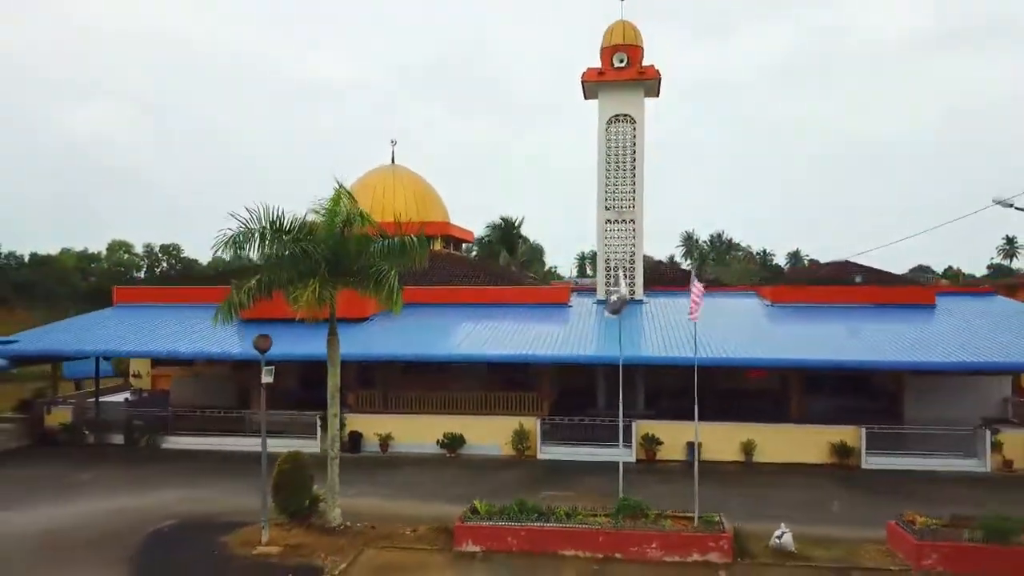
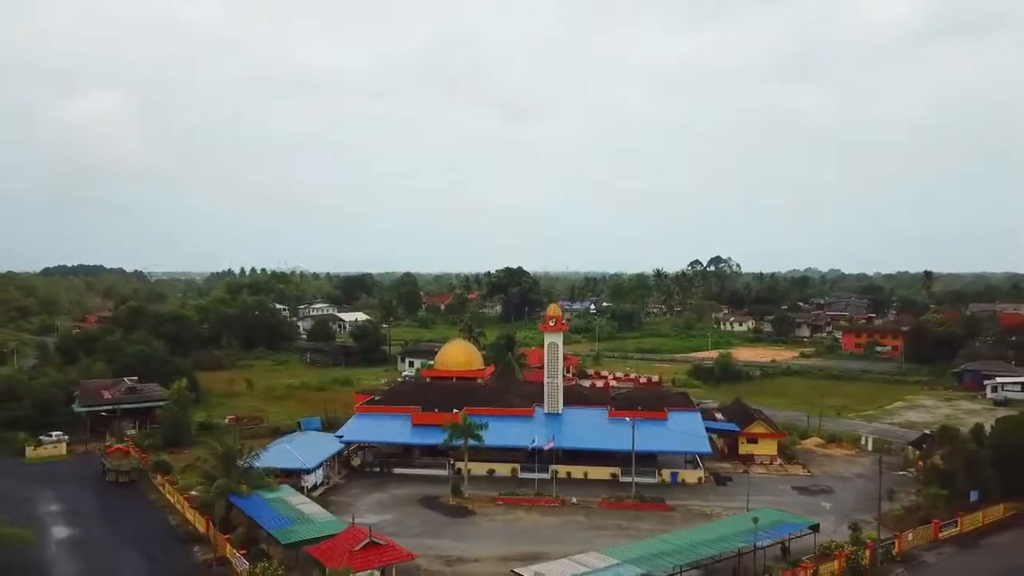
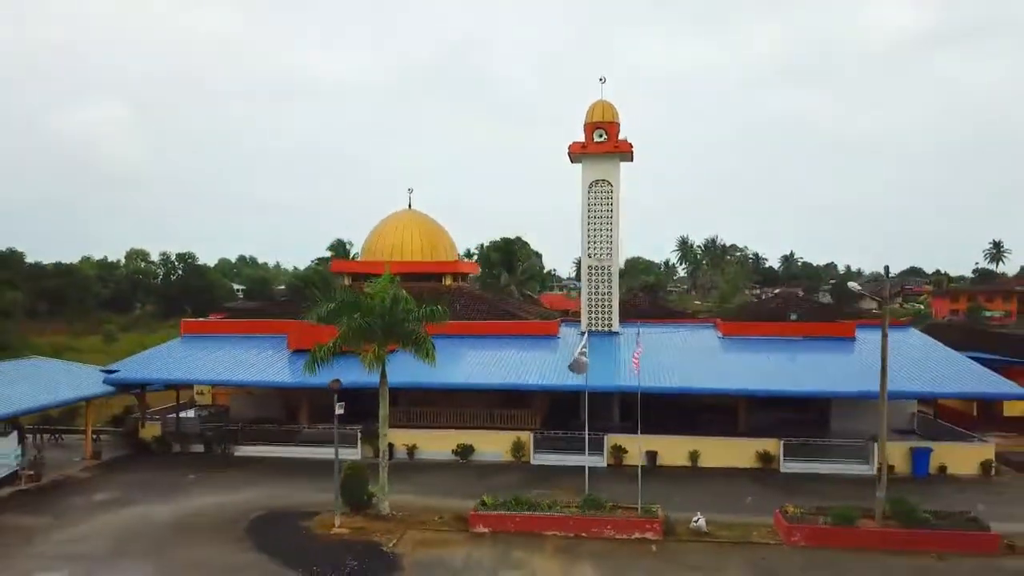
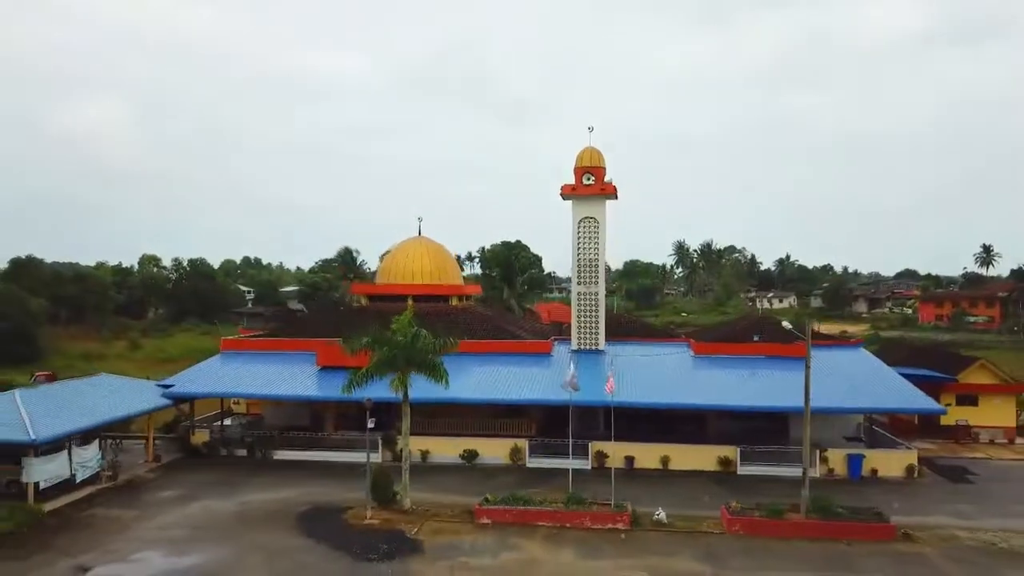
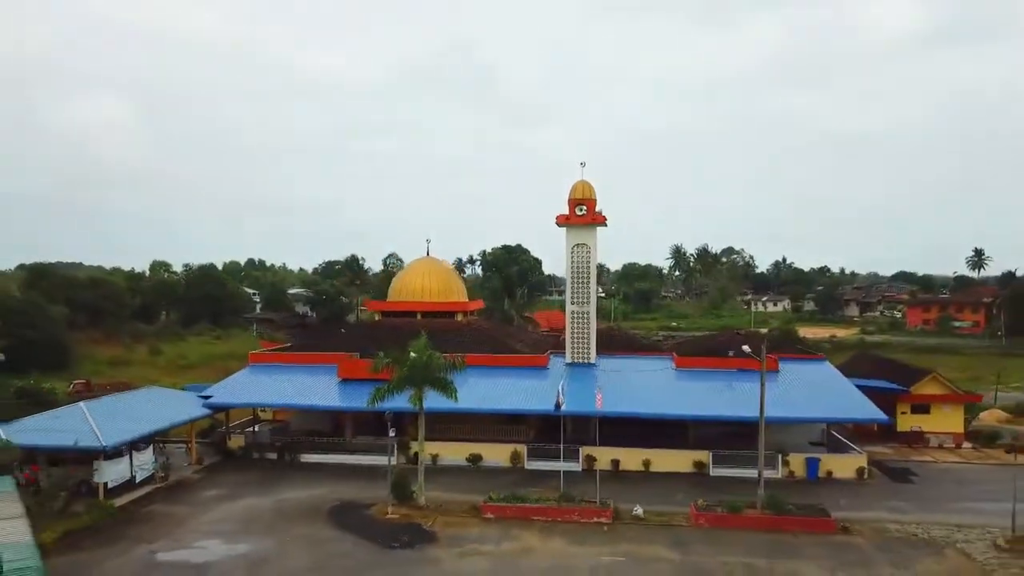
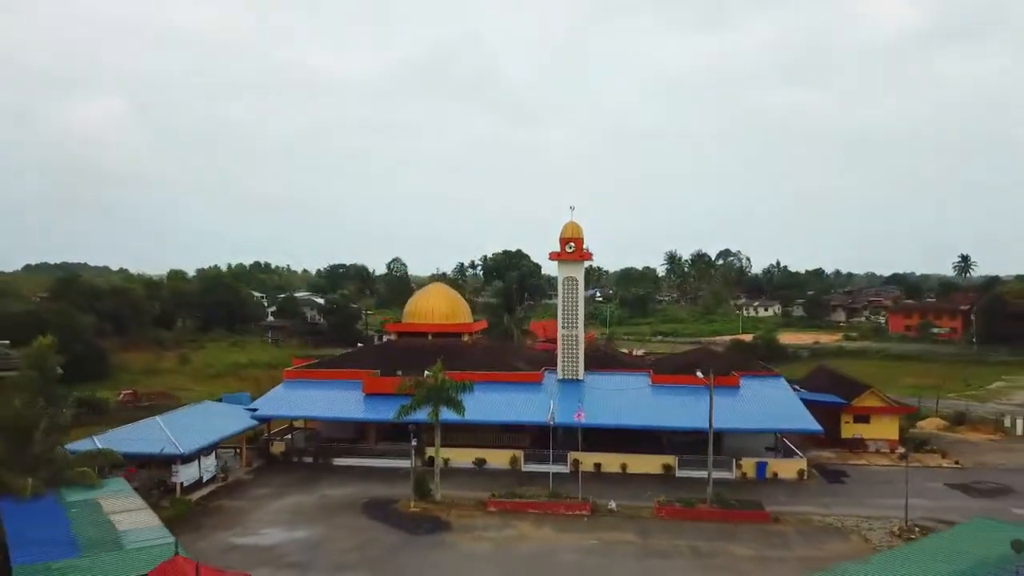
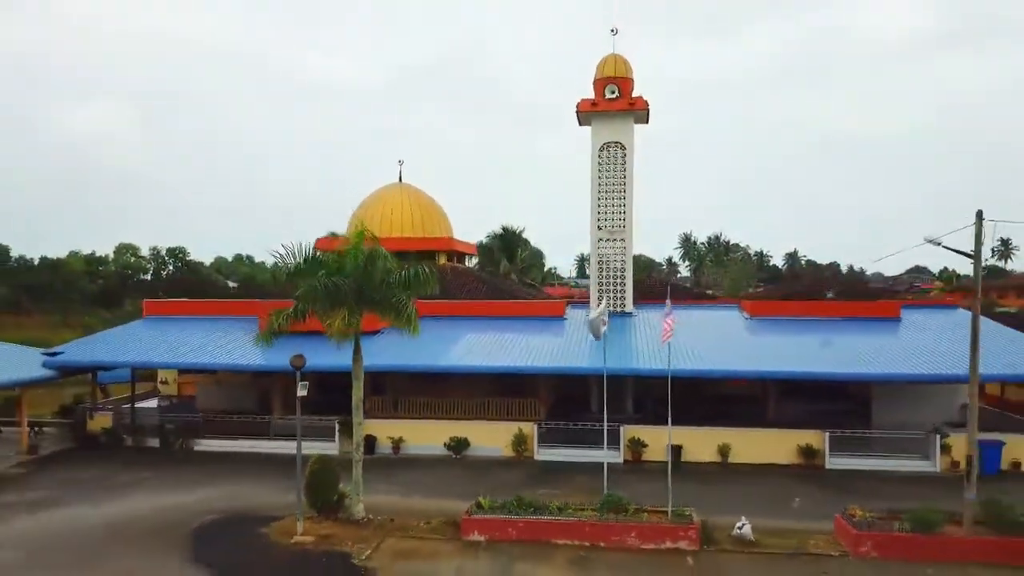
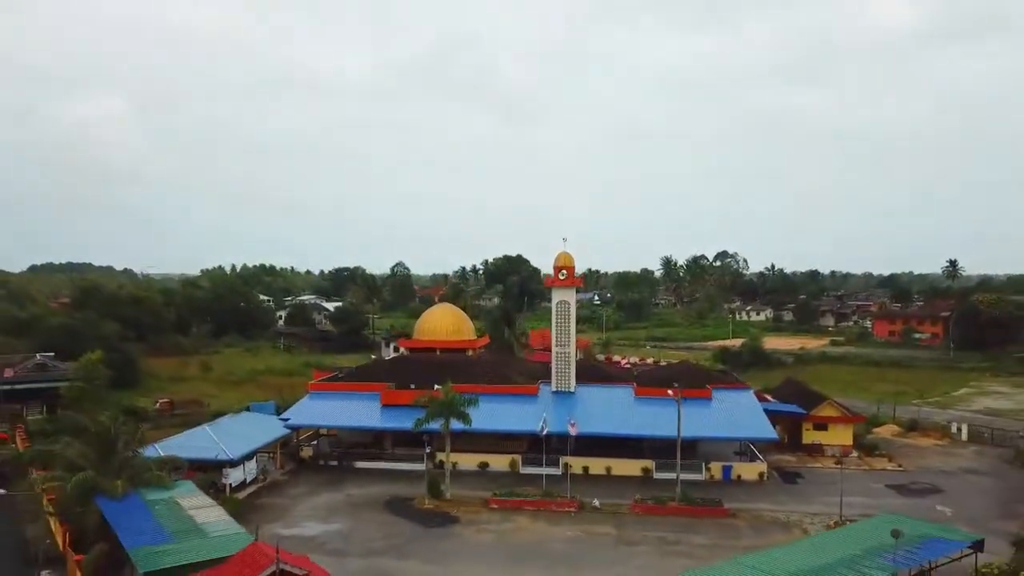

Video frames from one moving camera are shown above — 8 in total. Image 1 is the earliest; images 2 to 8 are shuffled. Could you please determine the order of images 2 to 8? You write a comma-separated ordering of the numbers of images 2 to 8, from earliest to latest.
7, 3, 4, 5, 6, 8, 2
